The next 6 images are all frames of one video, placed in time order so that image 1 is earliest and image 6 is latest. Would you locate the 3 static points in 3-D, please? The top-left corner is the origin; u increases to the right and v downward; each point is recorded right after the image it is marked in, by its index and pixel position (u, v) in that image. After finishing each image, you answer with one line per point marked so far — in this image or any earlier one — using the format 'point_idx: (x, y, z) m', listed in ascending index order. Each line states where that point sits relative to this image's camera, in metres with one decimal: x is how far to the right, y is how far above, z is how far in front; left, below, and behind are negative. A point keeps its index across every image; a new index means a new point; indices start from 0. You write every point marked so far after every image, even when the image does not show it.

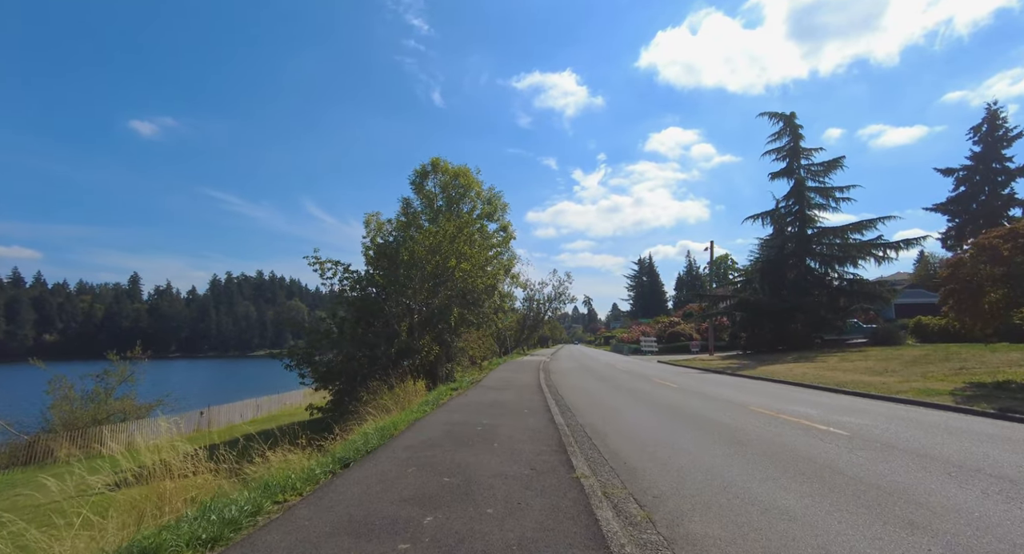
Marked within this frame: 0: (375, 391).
0: (-4.5, -3.8, +17.6) m
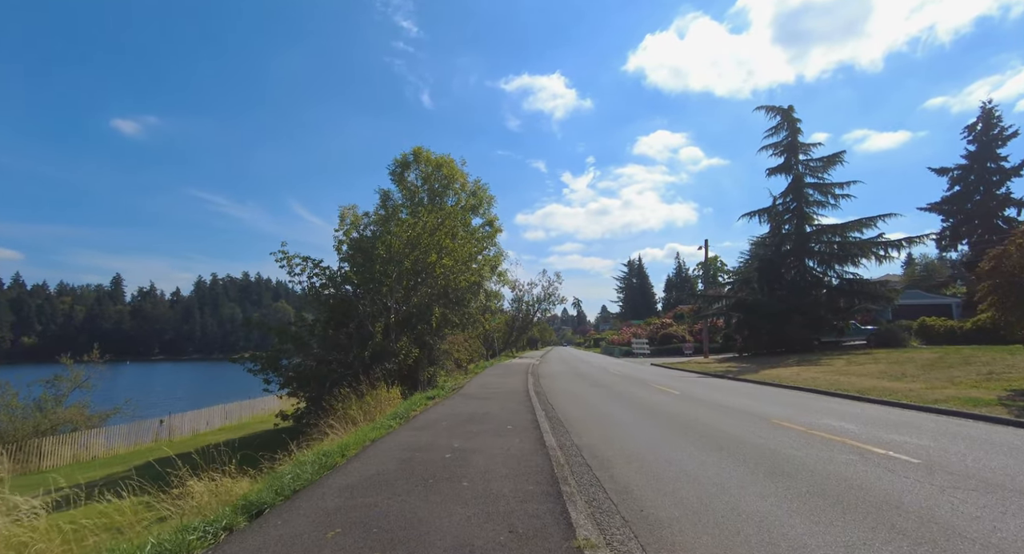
0: (-5.0, -3.6, +15.9) m
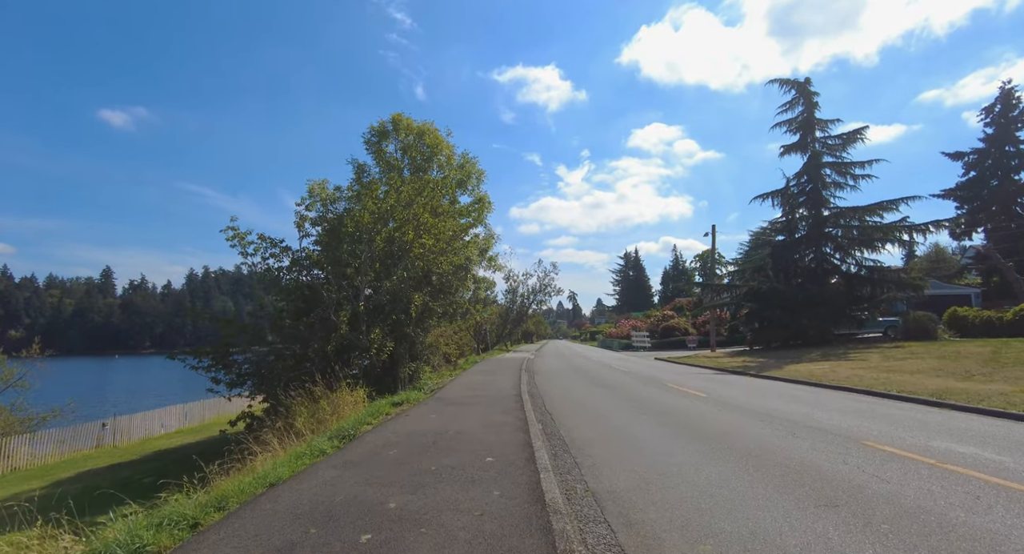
0: (-5.2, -3.1, +13.1) m
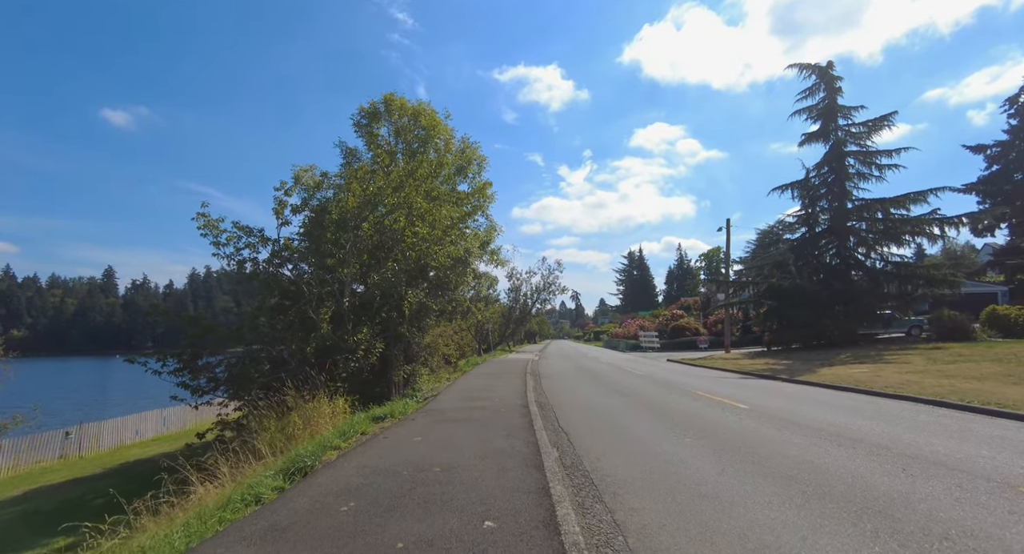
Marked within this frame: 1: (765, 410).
0: (-5.1, -2.9, +11.2) m
1: (+4.8, -2.5, +10.0) m
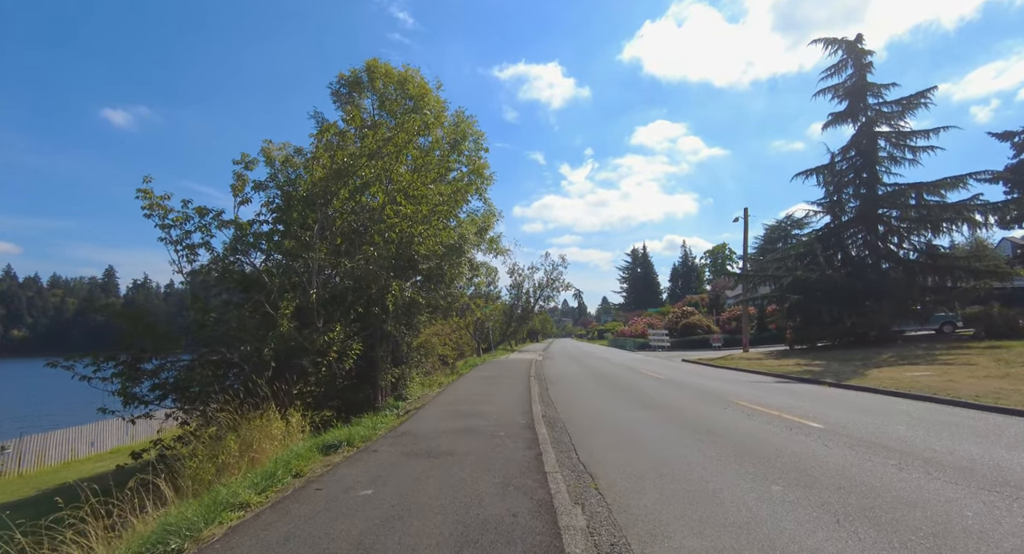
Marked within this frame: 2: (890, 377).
0: (-5.1, -2.6, +8.9) m
1: (+4.8, -2.2, +7.6) m
2: (+10.4, -2.7, +14.5) m
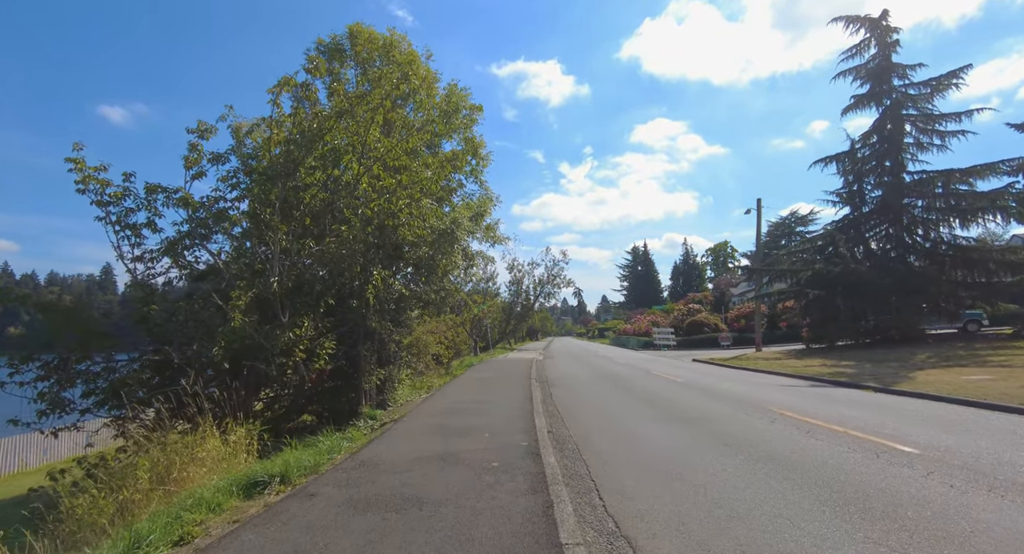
0: (-5.1, -2.3, +7.0) m
1: (+4.8, -2.0, +5.8) m
2: (+10.3, -2.5, +12.7) m
